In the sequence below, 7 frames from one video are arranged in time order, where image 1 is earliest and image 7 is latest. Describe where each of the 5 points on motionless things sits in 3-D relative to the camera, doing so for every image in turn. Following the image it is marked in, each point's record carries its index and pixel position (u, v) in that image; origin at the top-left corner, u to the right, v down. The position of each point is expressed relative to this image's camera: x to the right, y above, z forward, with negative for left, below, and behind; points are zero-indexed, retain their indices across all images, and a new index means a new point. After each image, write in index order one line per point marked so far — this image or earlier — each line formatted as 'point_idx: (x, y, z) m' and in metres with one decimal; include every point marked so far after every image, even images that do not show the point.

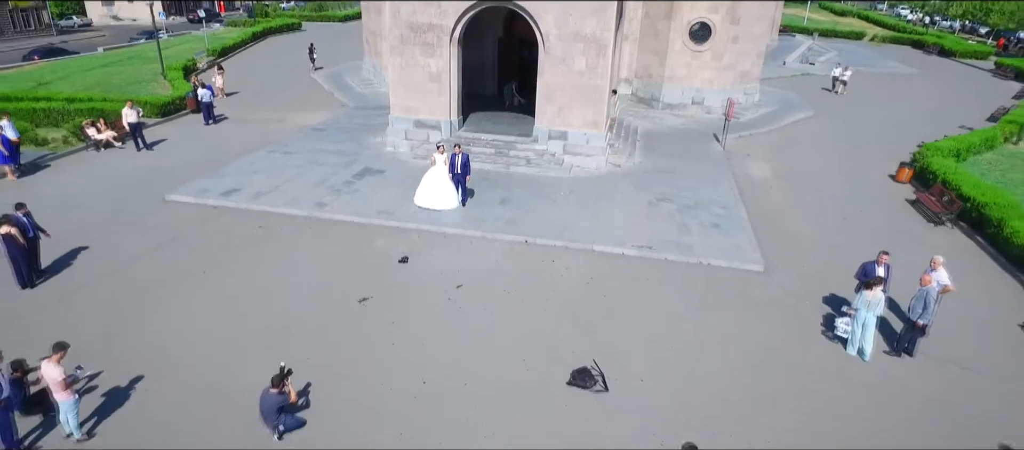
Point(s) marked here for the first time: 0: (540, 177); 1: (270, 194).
0: (+0.5, +1.1, +13.4) m
1: (-4.6, +0.6, +12.1) m
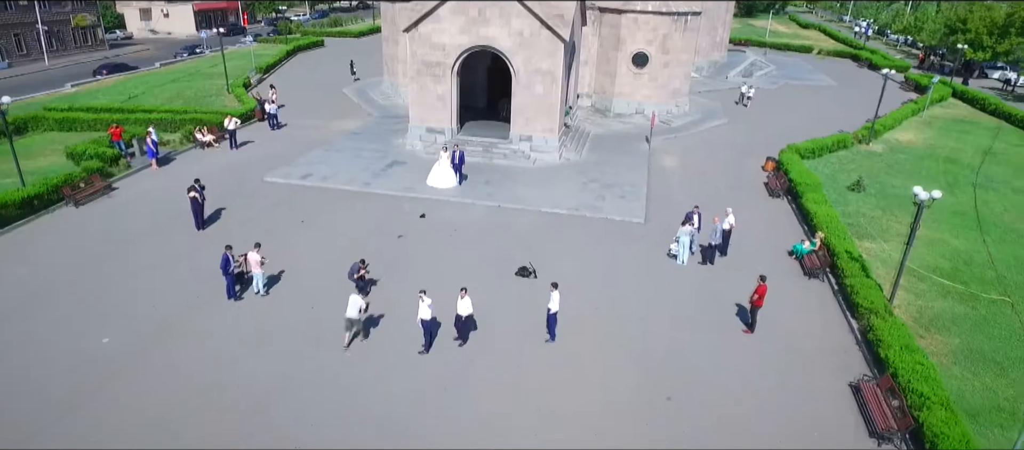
0: (0.0, +1.8, +19.4) m
1: (-5.1, +1.3, +18.1) m
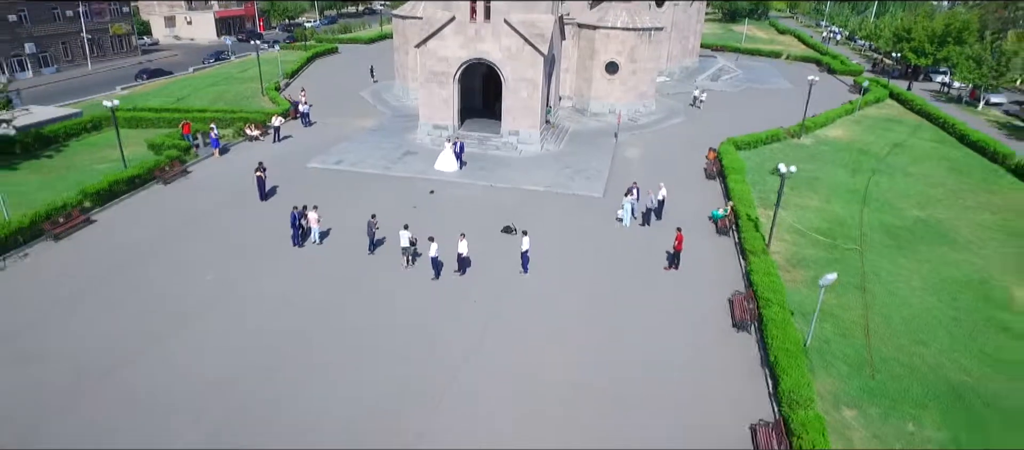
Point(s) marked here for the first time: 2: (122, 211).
0: (-0.4, +2.6, +24.0) m
1: (-5.5, +2.2, +22.8) m
2: (-11.5, +0.5, +19.0) m
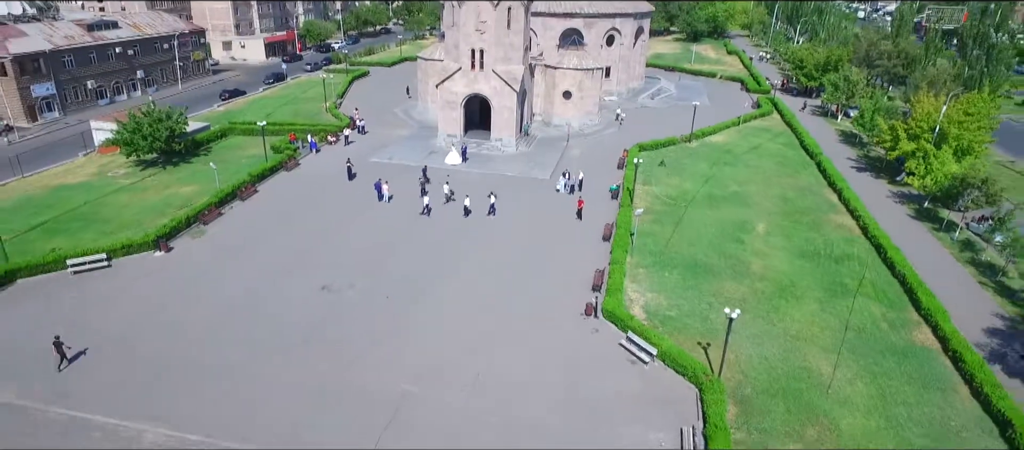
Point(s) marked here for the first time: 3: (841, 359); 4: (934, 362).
0: (-1.2, +4.2, +37.8) m
1: (-6.3, +3.7, +36.5) m
2: (-12.4, +2.1, +32.8) m
3: (+10.1, -4.1, +19.5) m
4: (+12.9, -4.2, +19.6) m
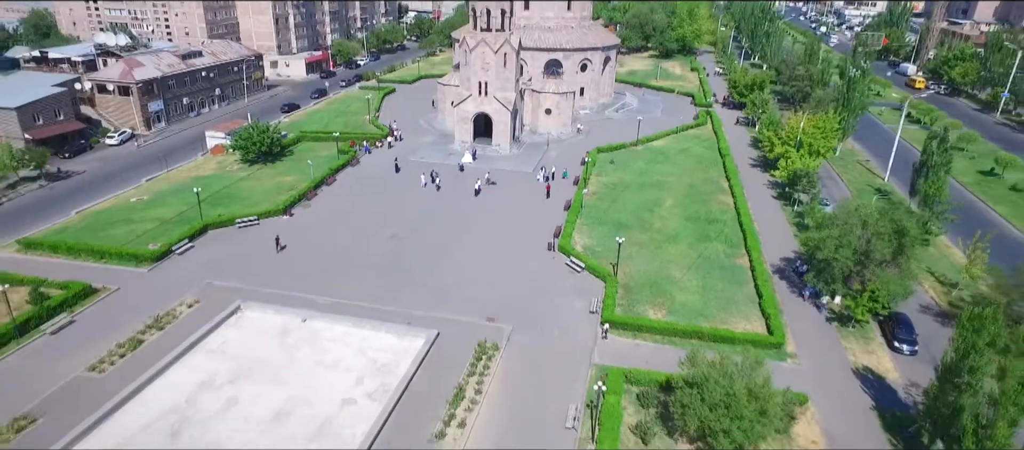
0: (-1.6, +5.9, +53.2) m
1: (-6.7, +5.4, +51.9) m
2: (-12.8, +3.8, +48.2) m
3: (+9.6, -2.5, +34.9) m
4: (+12.5, -2.6, +34.9) m
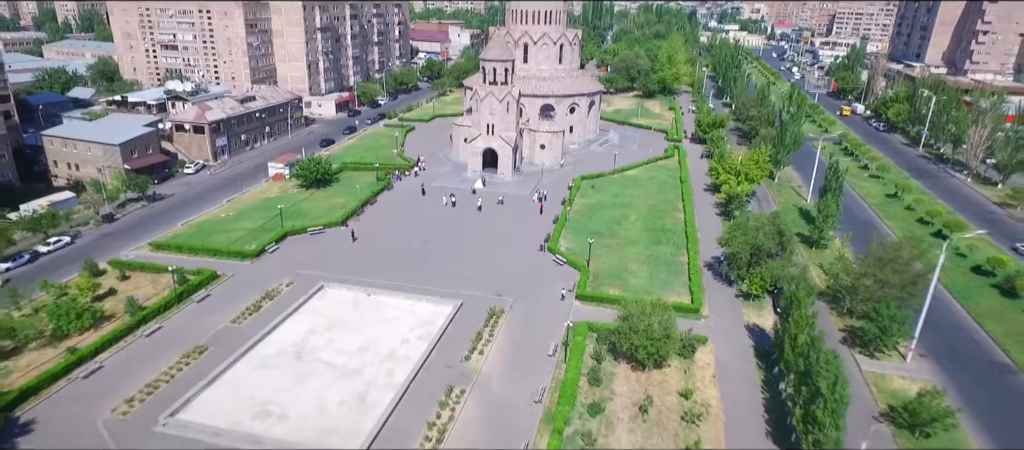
0: (-1.5, +4.6, +66.6) m
1: (-6.6, +4.1, +65.3) m
2: (-12.7, +2.7, +61.5) m
3: (+9.7, -2.9, +47.9) m
4: (+12.6, -3.0, +48.0) m
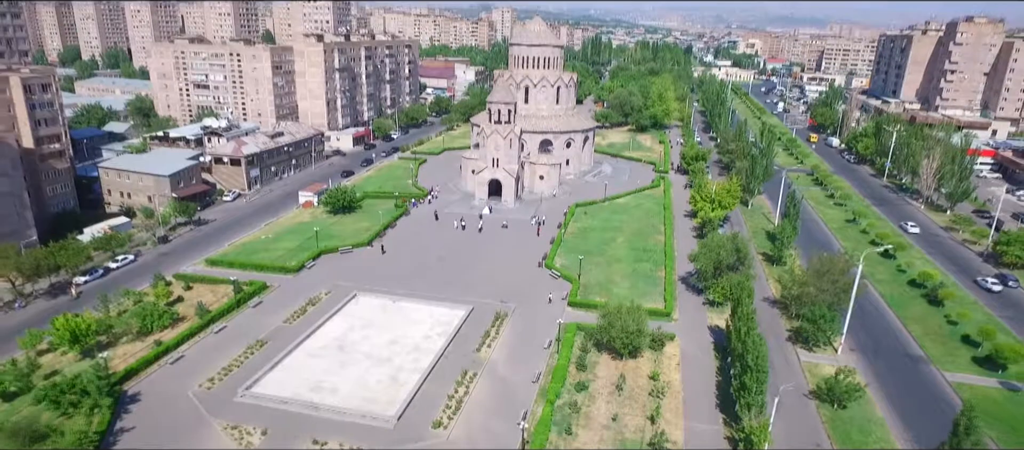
0: (-1.2, +2.0, +75.2) m
1: (-6.3, +1.6, +74.0) m
2: (-12.4, +0.4, +70.1) m
3: (+9.9, -4.6, +56.2) m
4: (+12.8, -4.7, +56.2) m
